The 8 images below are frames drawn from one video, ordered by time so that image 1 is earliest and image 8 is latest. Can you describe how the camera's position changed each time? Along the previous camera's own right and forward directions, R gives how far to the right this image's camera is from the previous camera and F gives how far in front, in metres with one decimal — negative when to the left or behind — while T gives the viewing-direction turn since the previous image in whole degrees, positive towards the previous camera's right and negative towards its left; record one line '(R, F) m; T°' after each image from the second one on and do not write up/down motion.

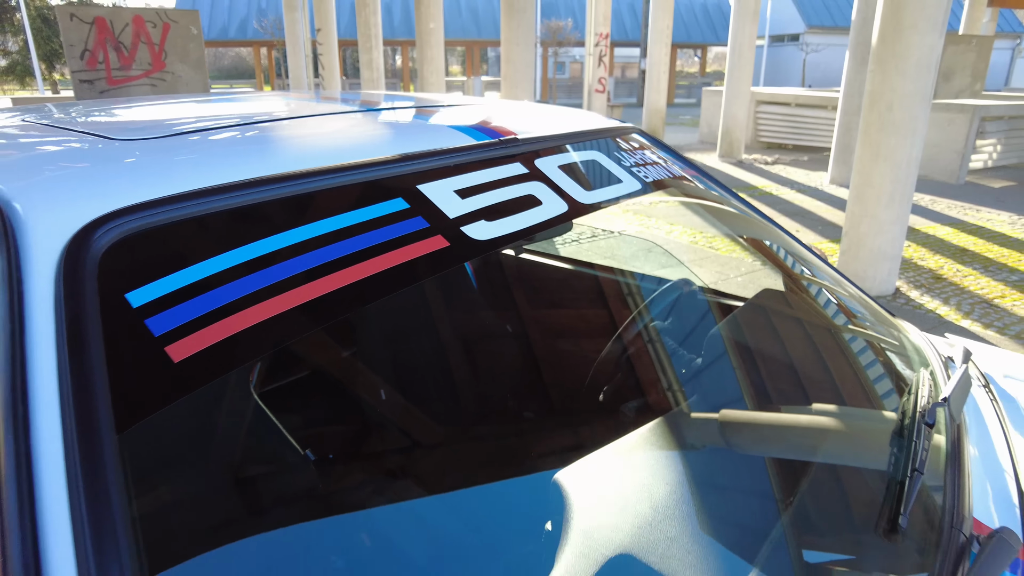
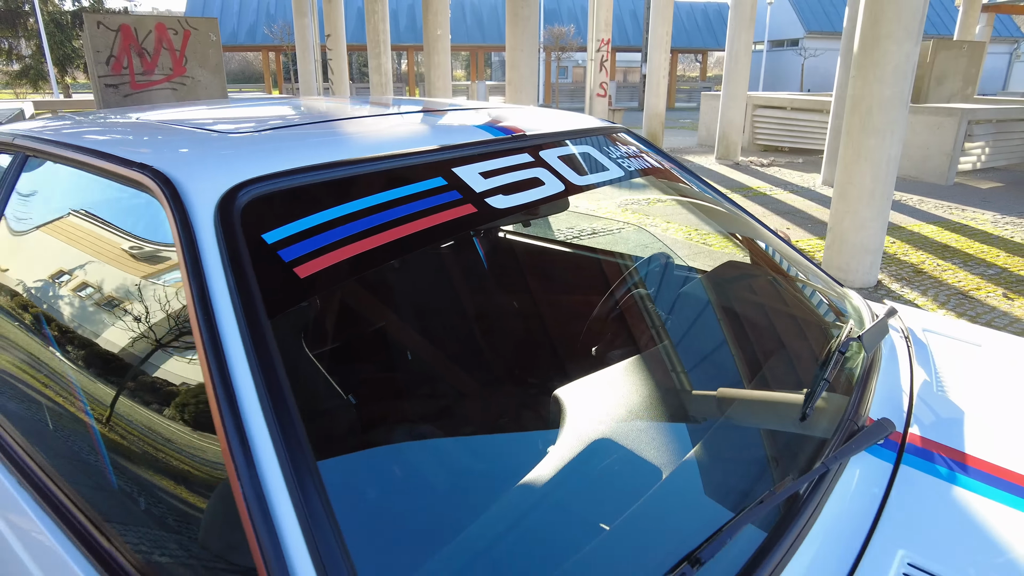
(0.0, -0.3) m; 0°
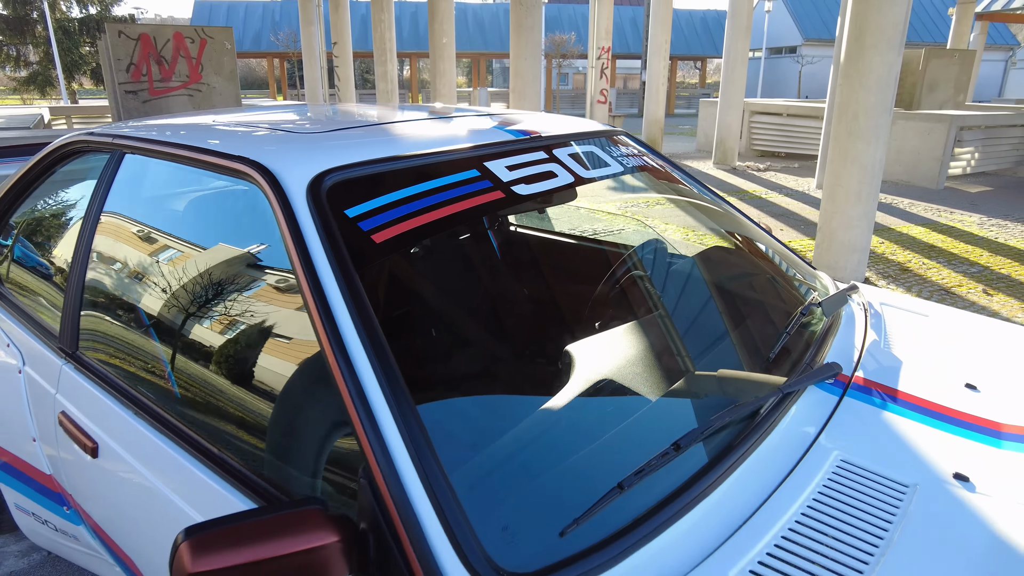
(-0.1, -0.3) m; 0°
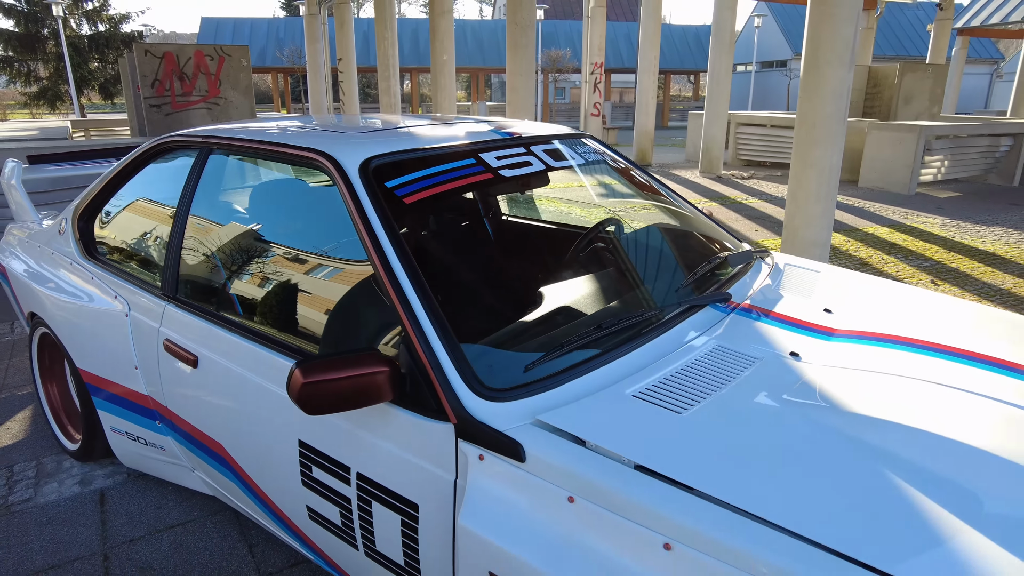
(0.0, -0.6) m; 0°
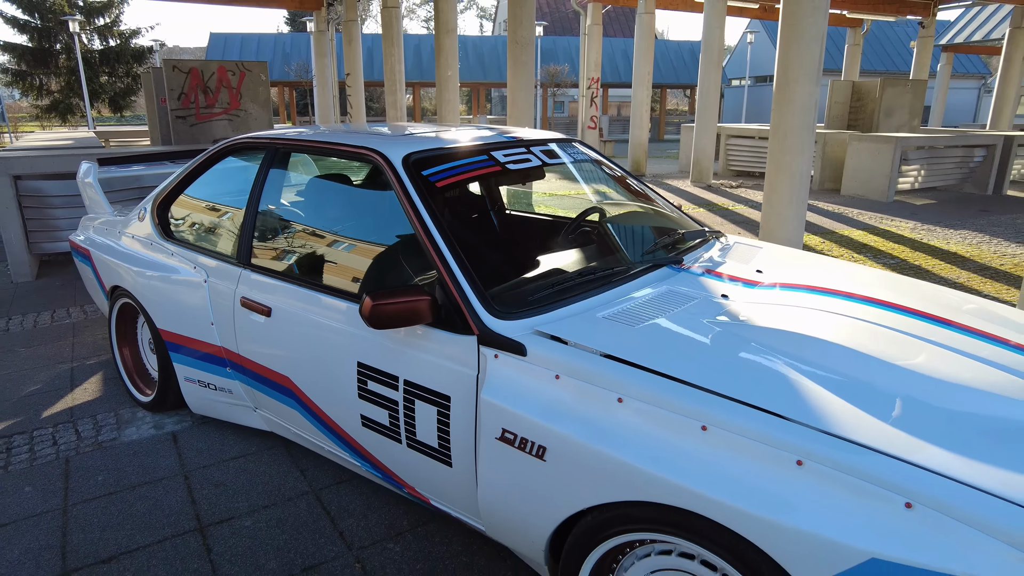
(0.0, -0.6) m; 0°
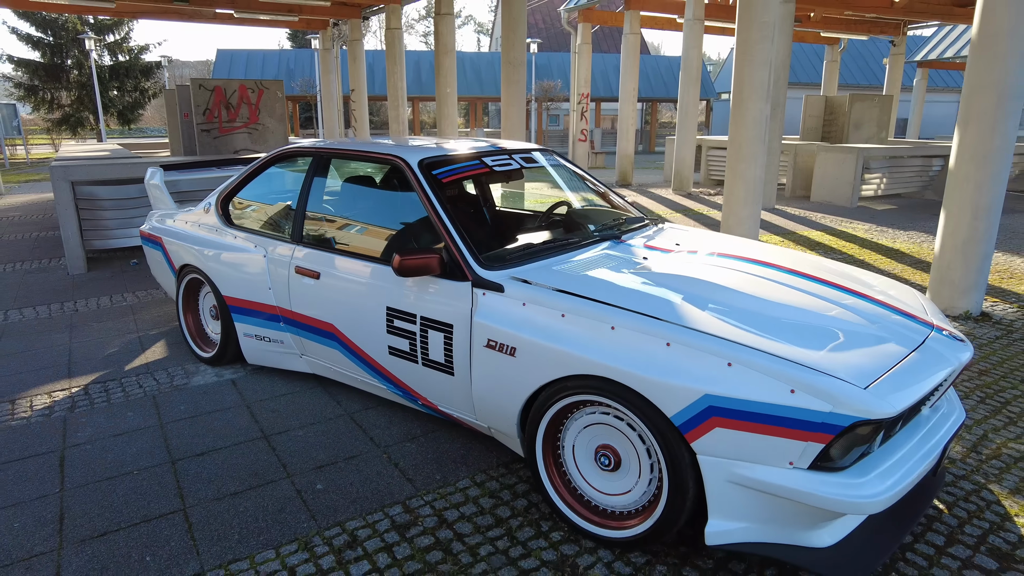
(+0.1, -0.9) m; 0°
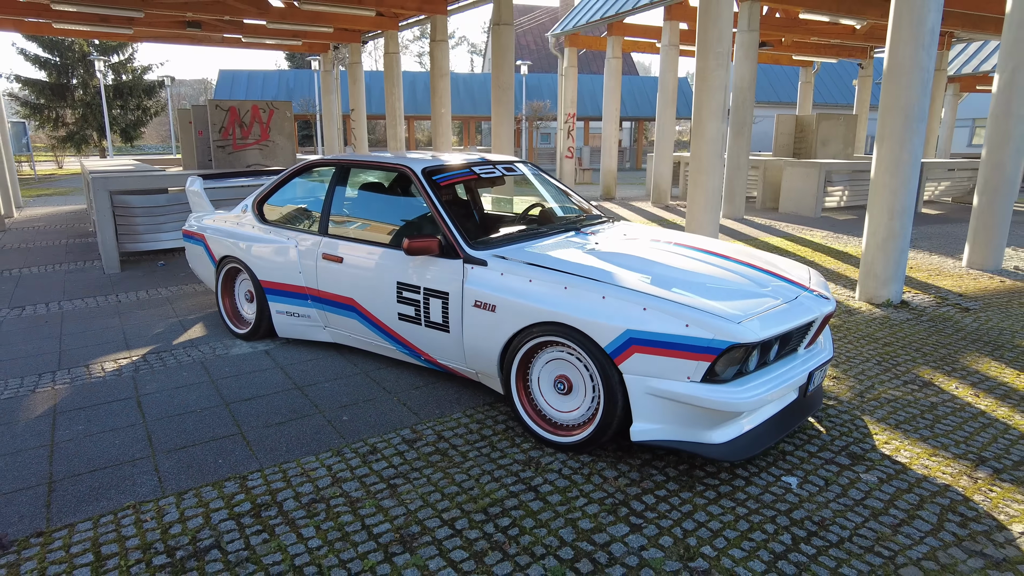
(+0.1, -0.9) m; +1°
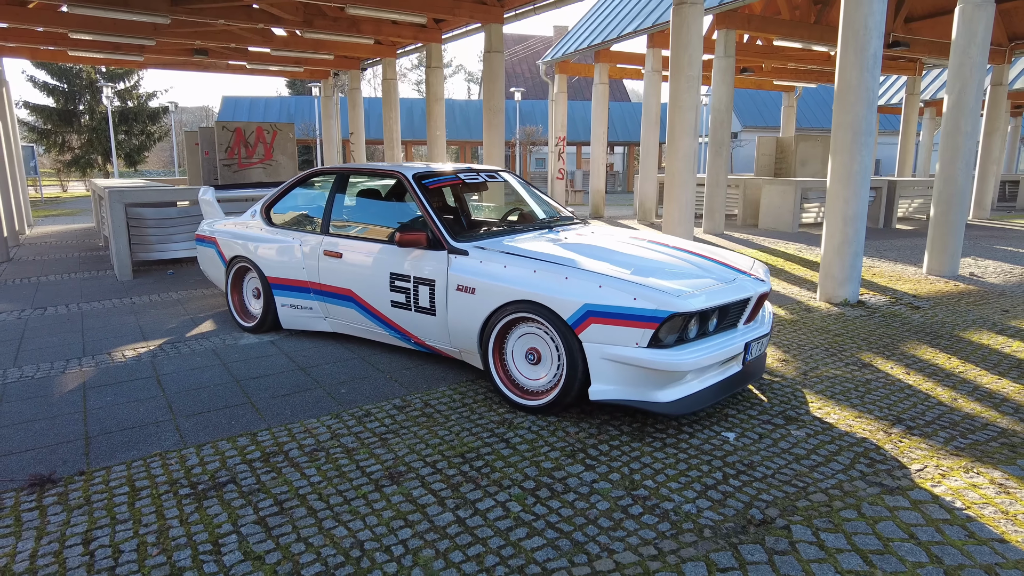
(+0.1, -0.5) m; 0°
